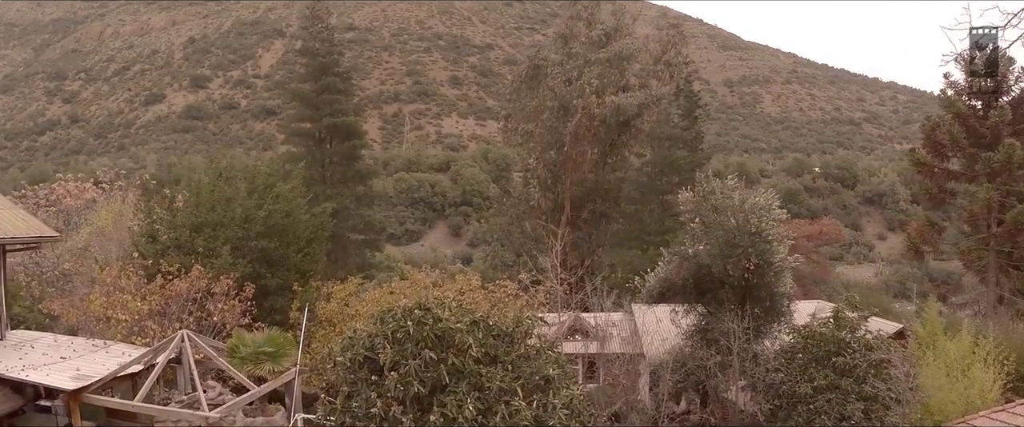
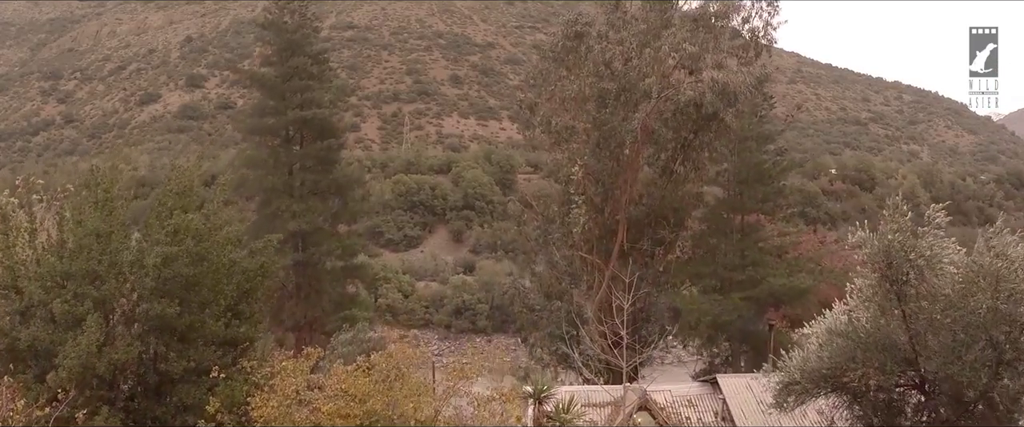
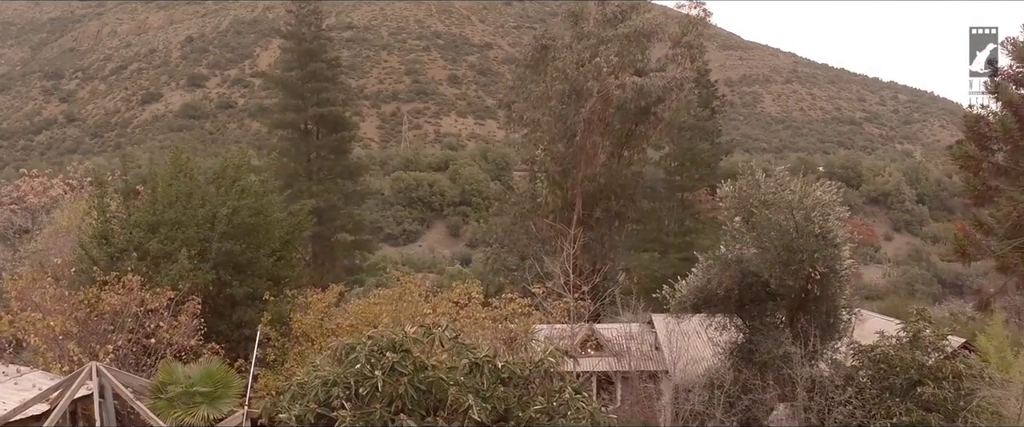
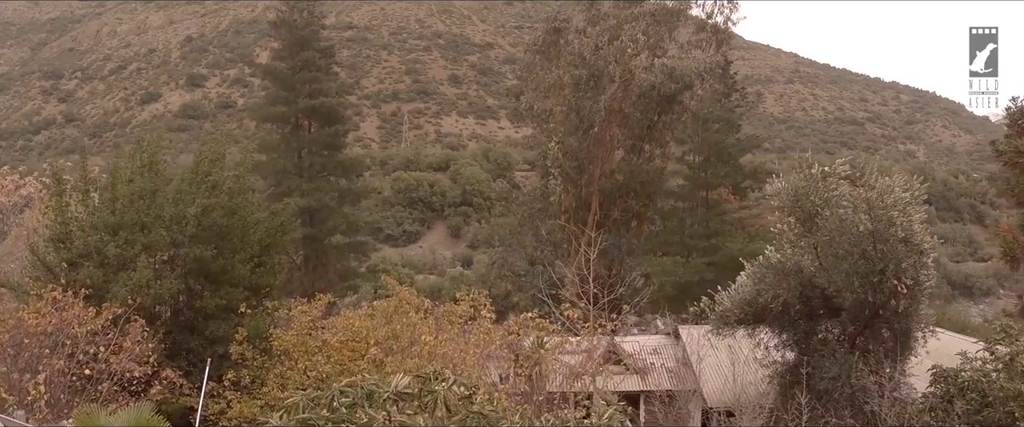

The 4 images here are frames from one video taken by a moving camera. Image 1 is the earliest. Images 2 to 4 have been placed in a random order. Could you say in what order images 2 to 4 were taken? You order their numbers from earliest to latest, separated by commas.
3, 4, 2
